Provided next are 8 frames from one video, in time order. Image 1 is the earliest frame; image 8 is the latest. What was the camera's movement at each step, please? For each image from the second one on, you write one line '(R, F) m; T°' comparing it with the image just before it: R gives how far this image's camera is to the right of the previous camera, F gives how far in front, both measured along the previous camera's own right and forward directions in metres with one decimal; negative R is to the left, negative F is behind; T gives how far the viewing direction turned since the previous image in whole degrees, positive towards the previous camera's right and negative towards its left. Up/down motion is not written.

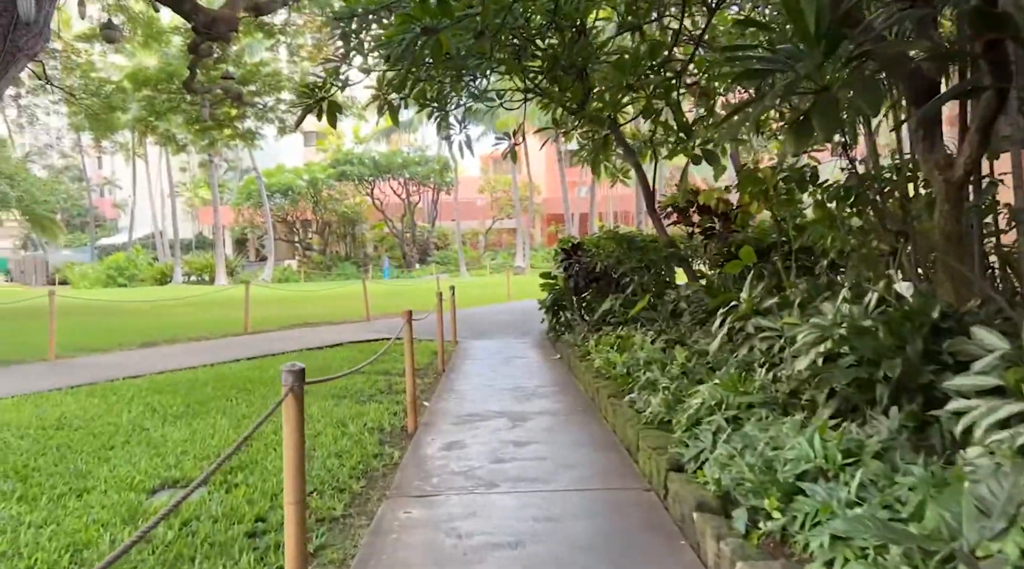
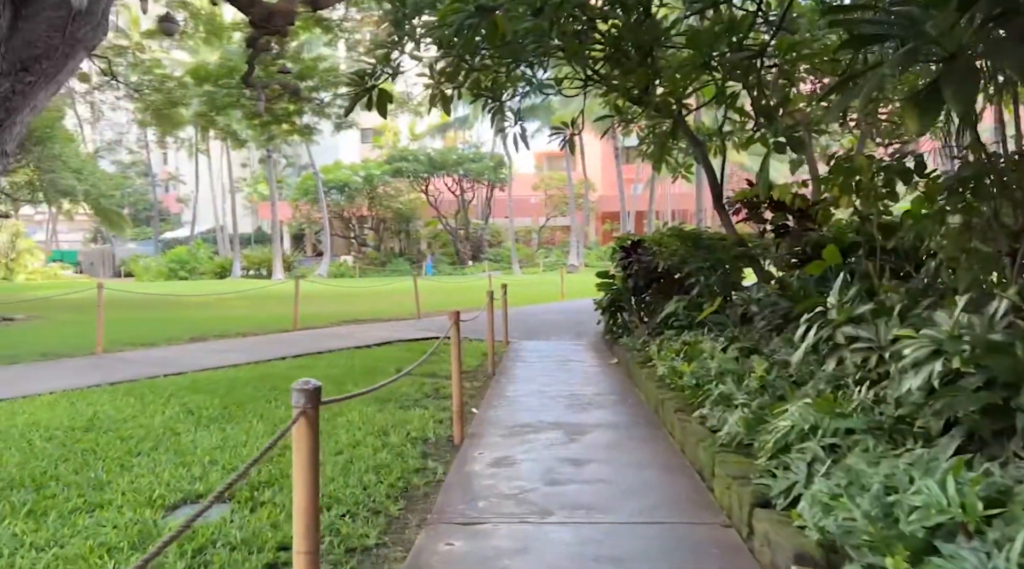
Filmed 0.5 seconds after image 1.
(0.0, +0.4) m; -4°
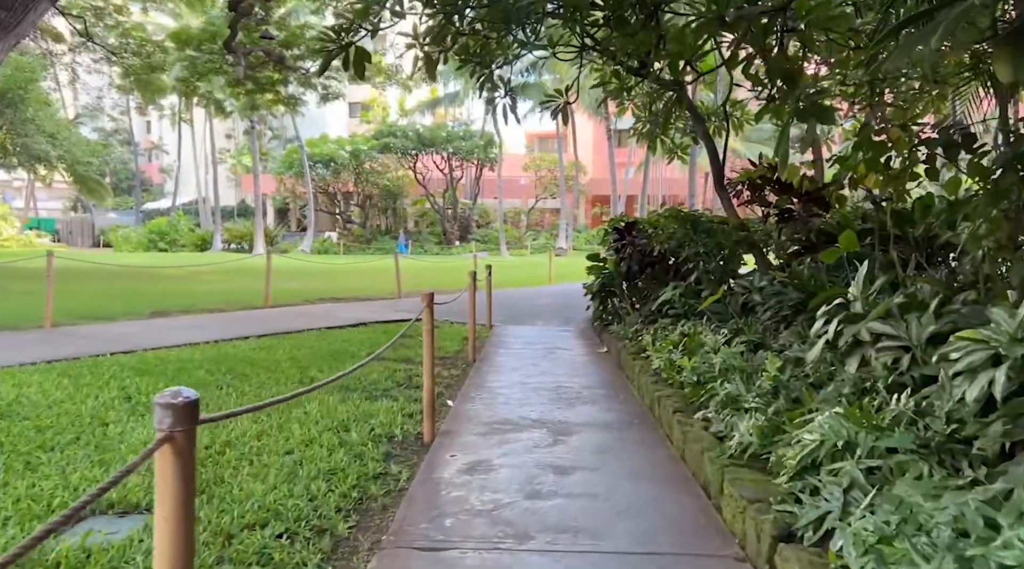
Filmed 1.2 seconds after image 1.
(0.0, +0.5) m; +1°
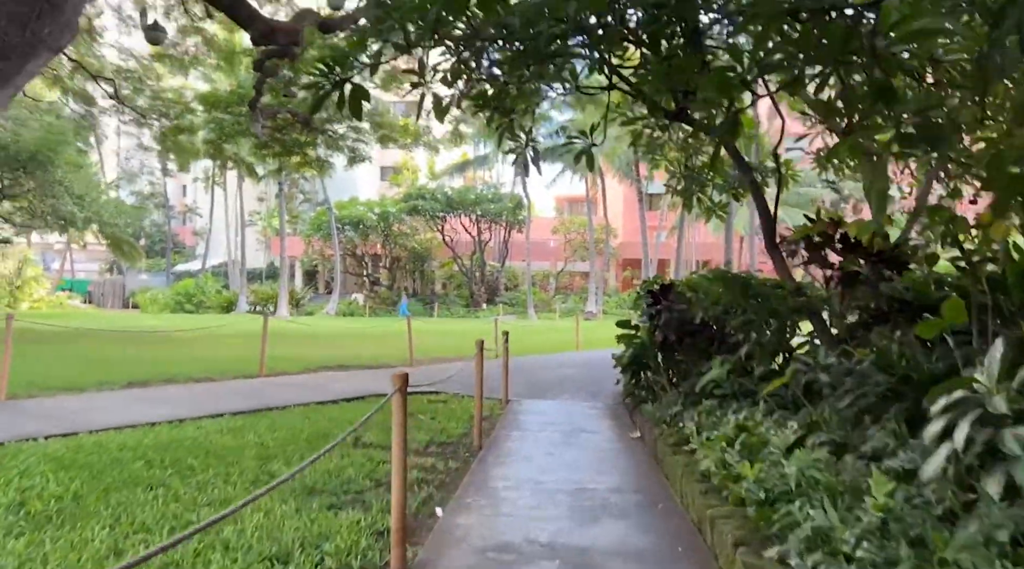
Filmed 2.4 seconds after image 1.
(+0.1, +1.0) m; -2°
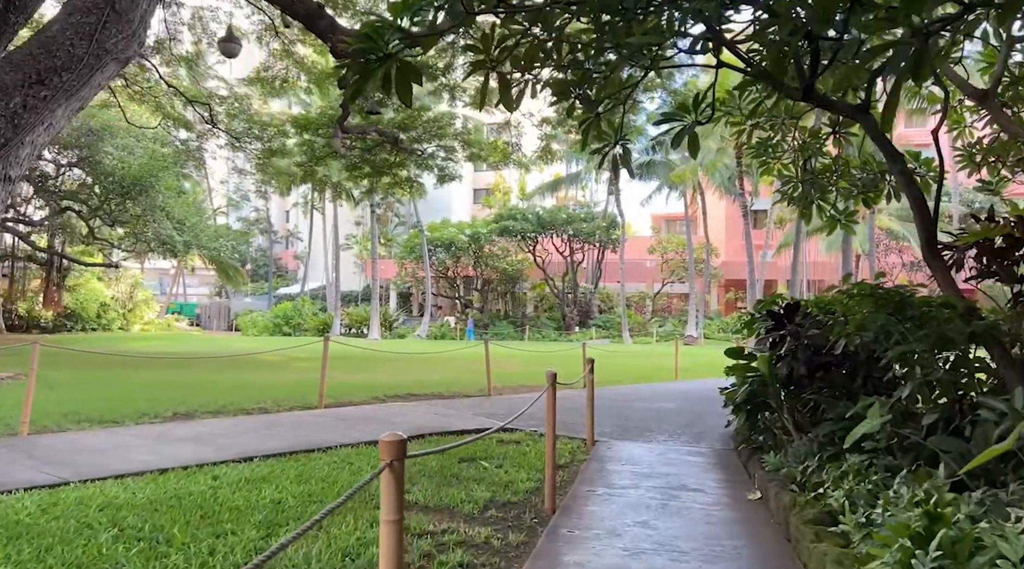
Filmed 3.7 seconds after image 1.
(+0.1, +1.1) m; -7°
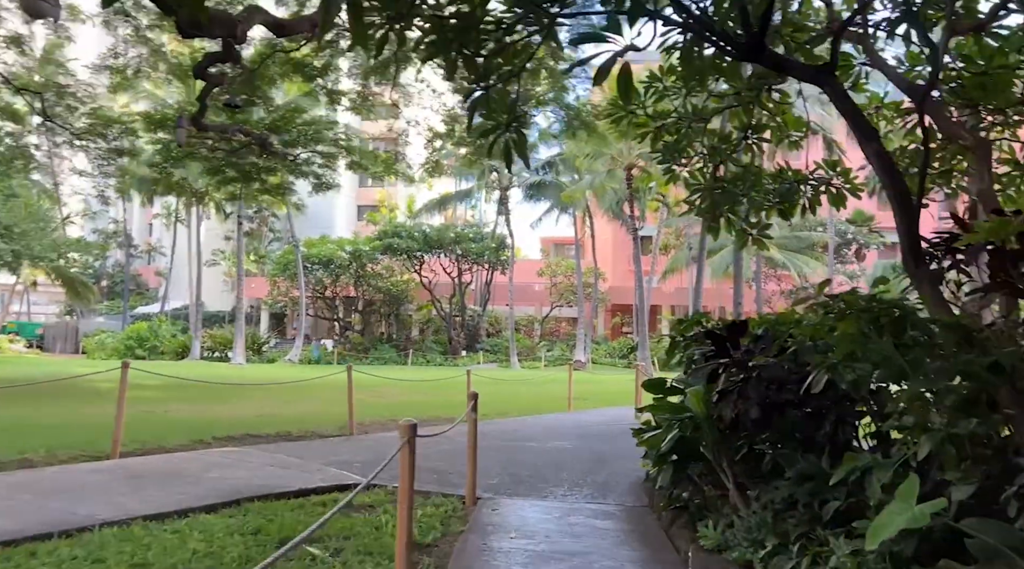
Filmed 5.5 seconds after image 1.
(+0.2, +1.5) m; +8°
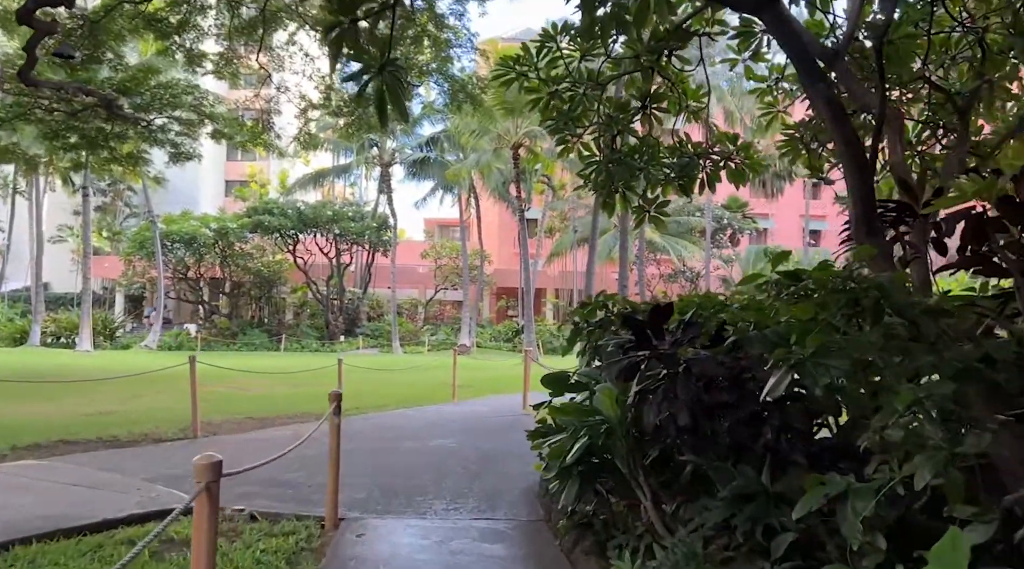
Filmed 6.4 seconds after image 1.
(+0.1, +0.9) m; +8°
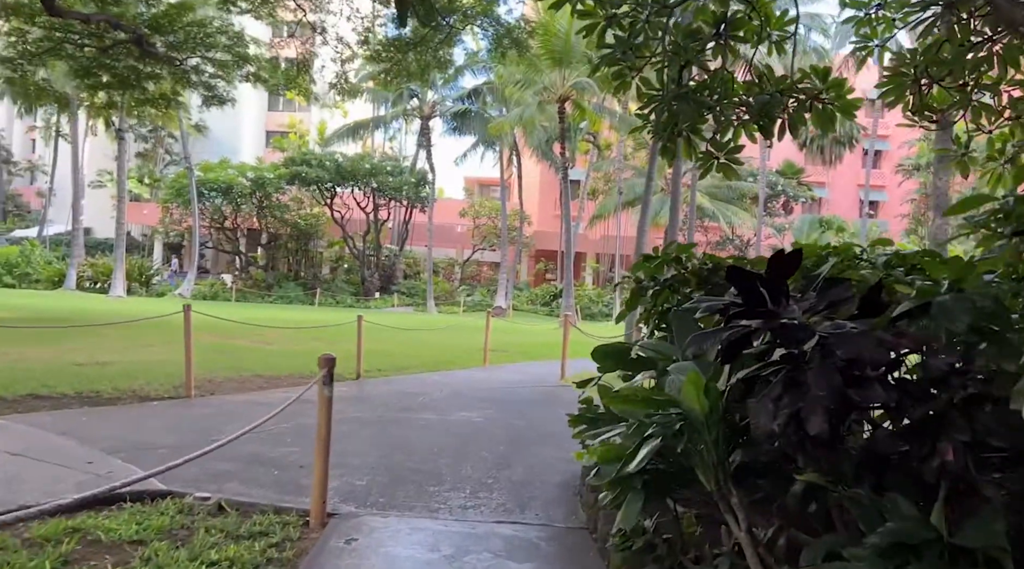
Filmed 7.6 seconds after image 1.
(0.0, +1.0) m; -3°
